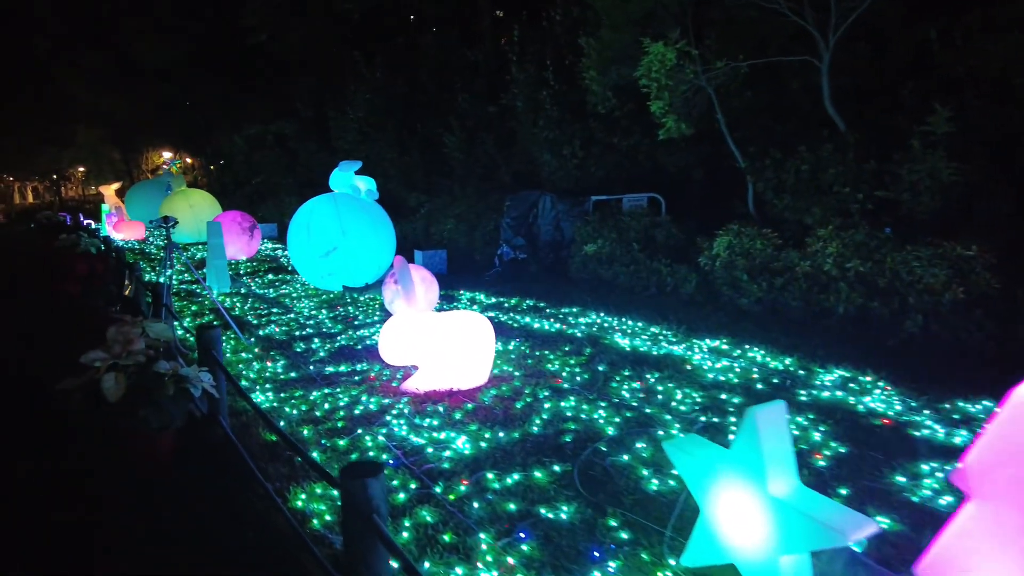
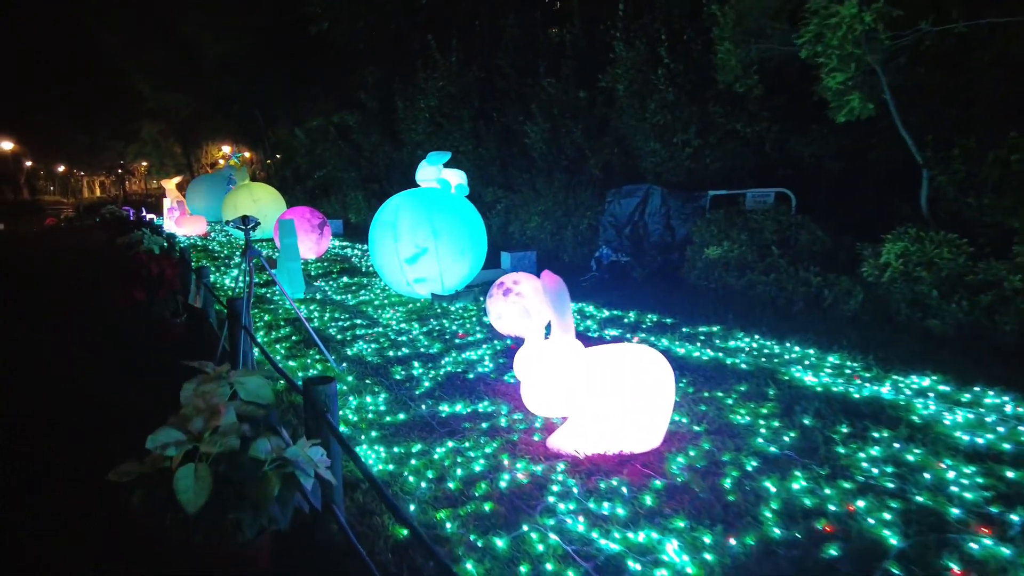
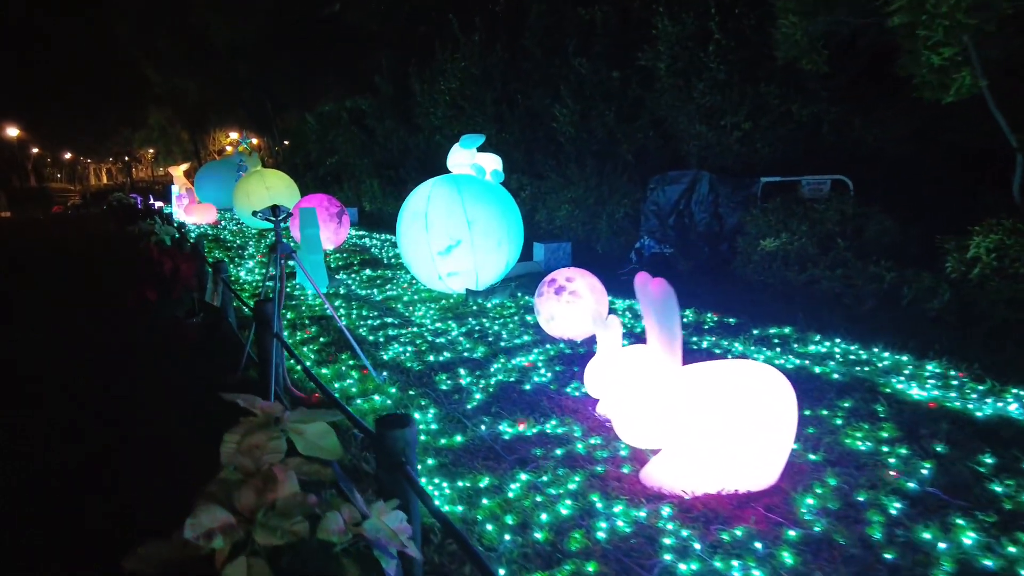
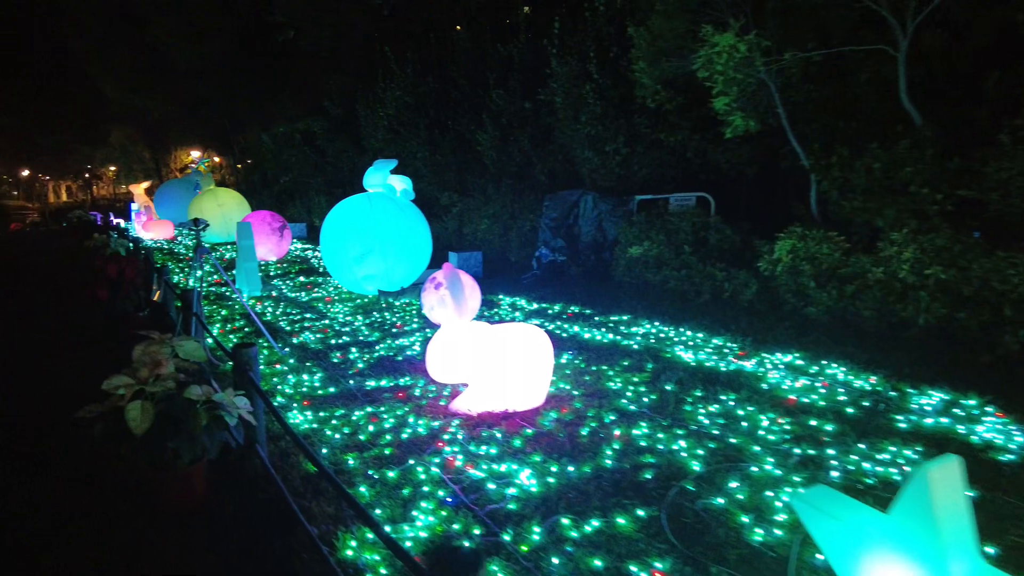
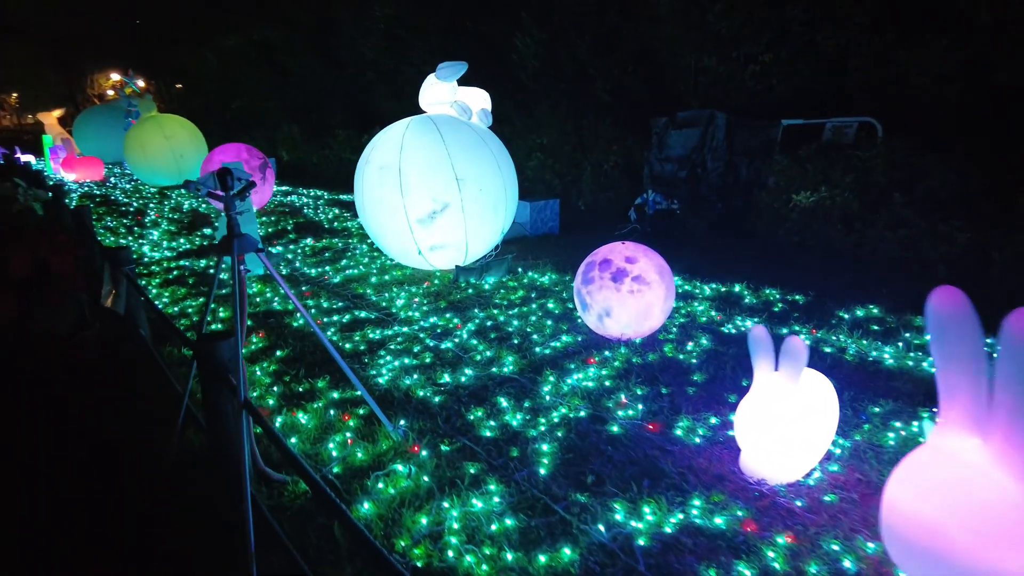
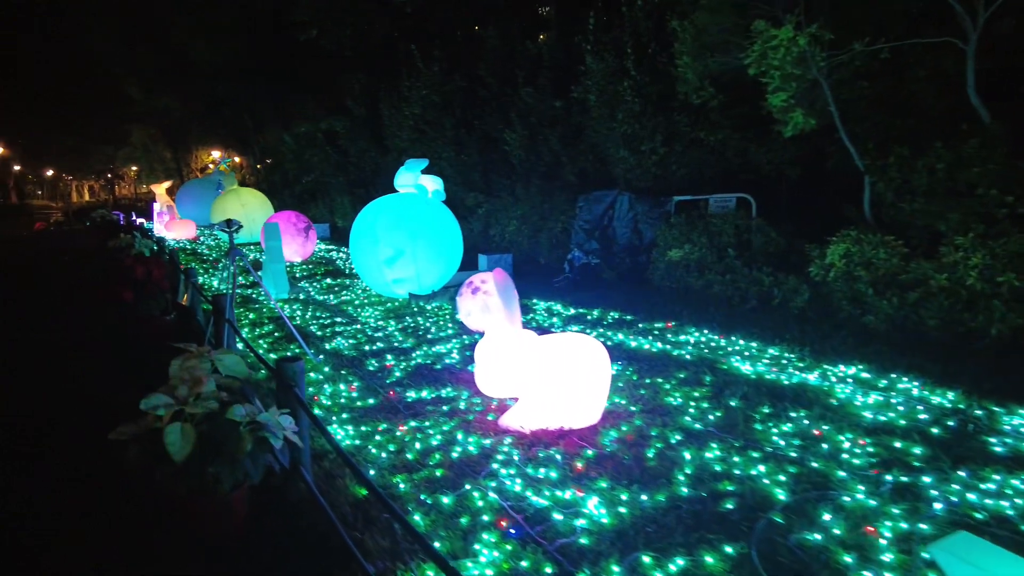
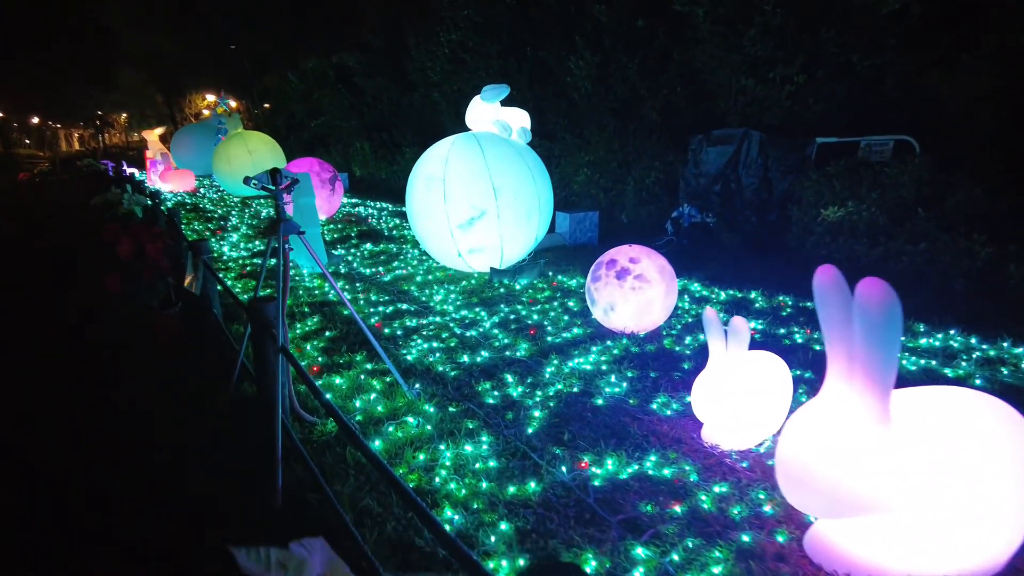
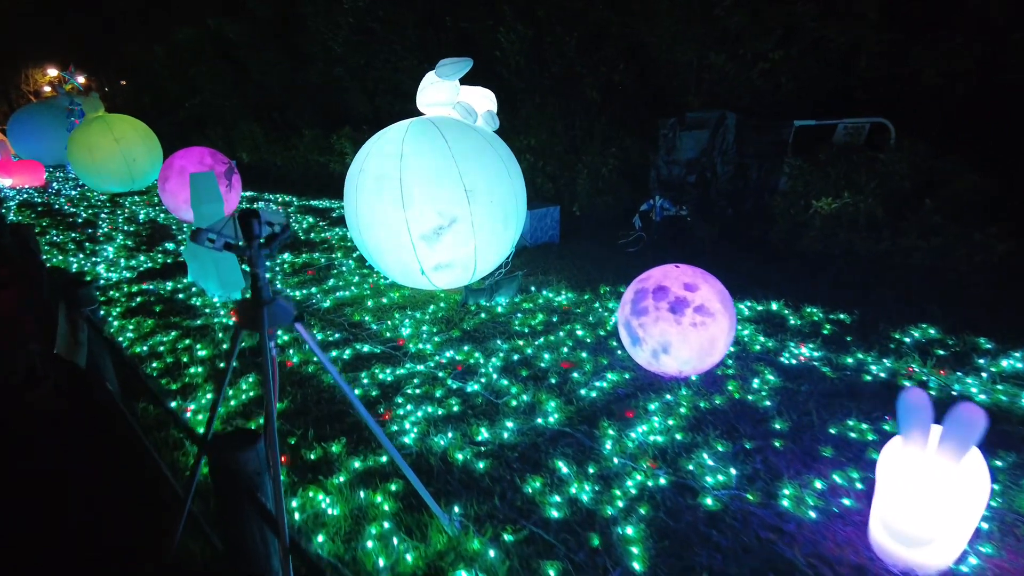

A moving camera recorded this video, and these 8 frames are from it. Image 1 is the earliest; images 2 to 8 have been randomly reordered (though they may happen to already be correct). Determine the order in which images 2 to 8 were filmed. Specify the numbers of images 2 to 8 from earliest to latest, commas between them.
4, 6, 2, 3, 7, 5, 8
